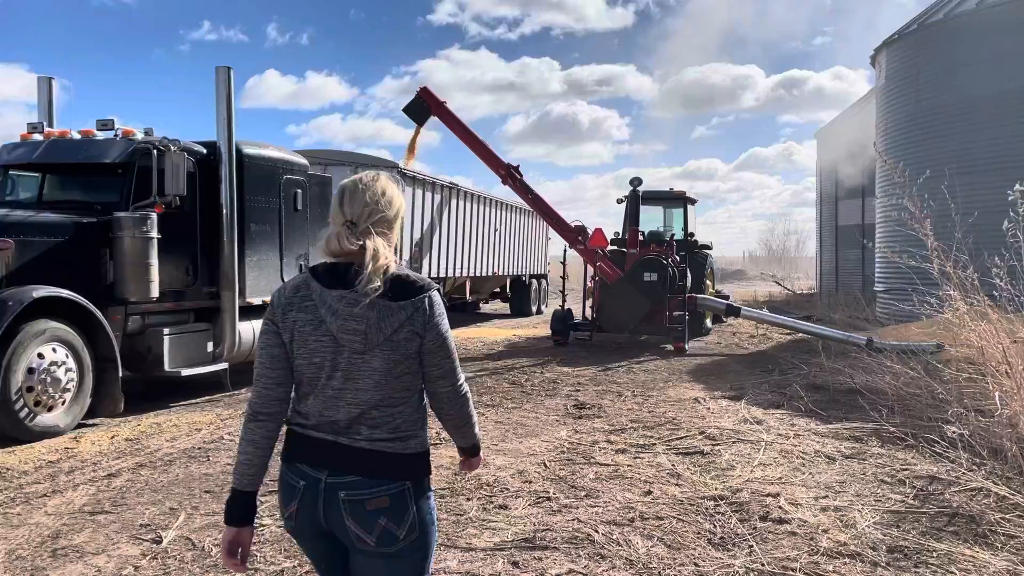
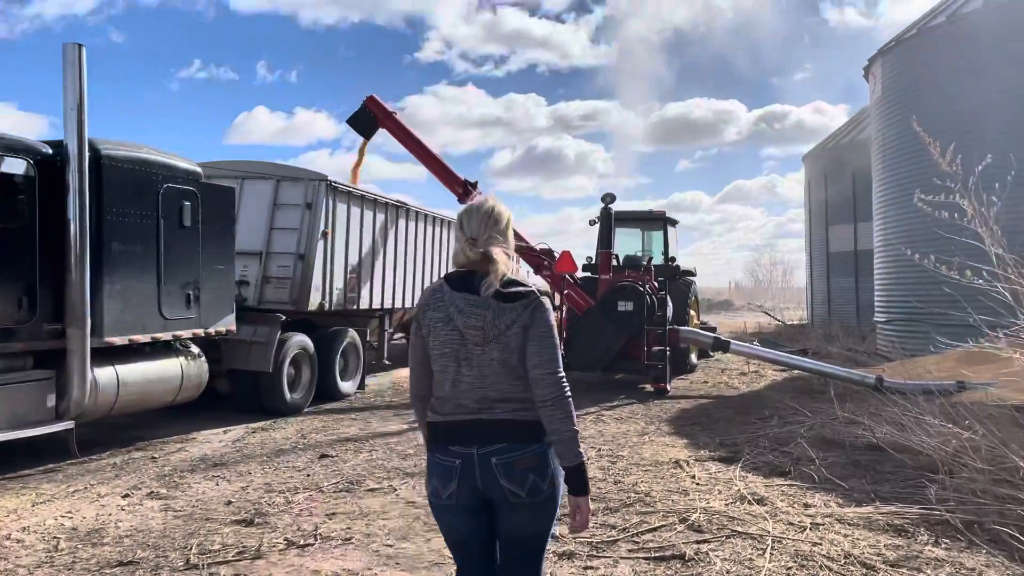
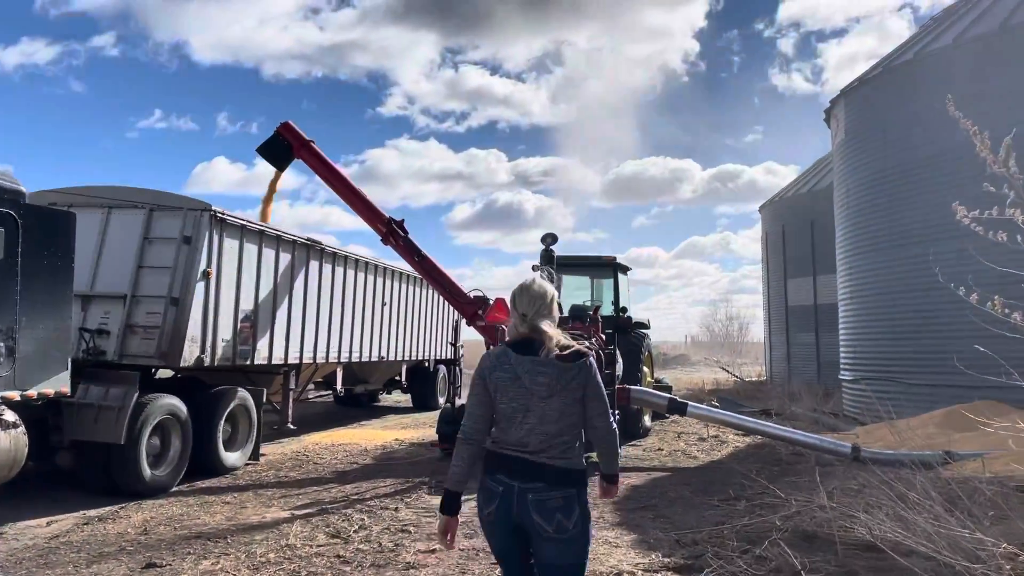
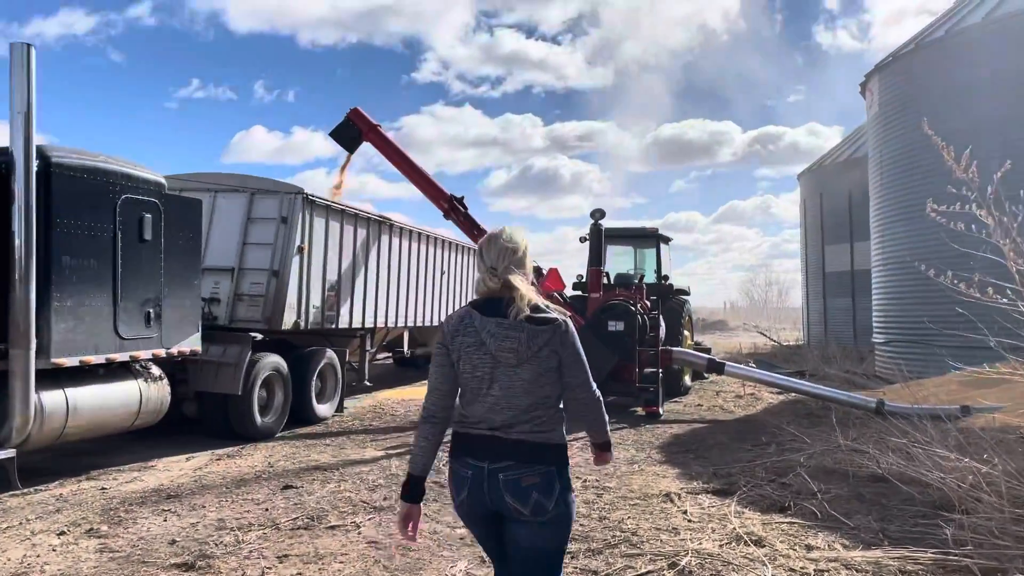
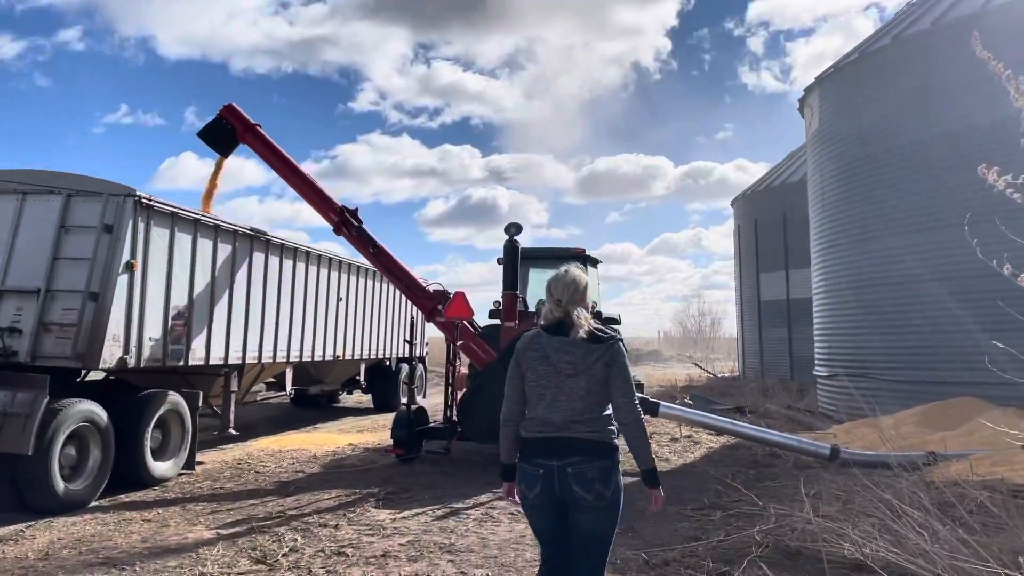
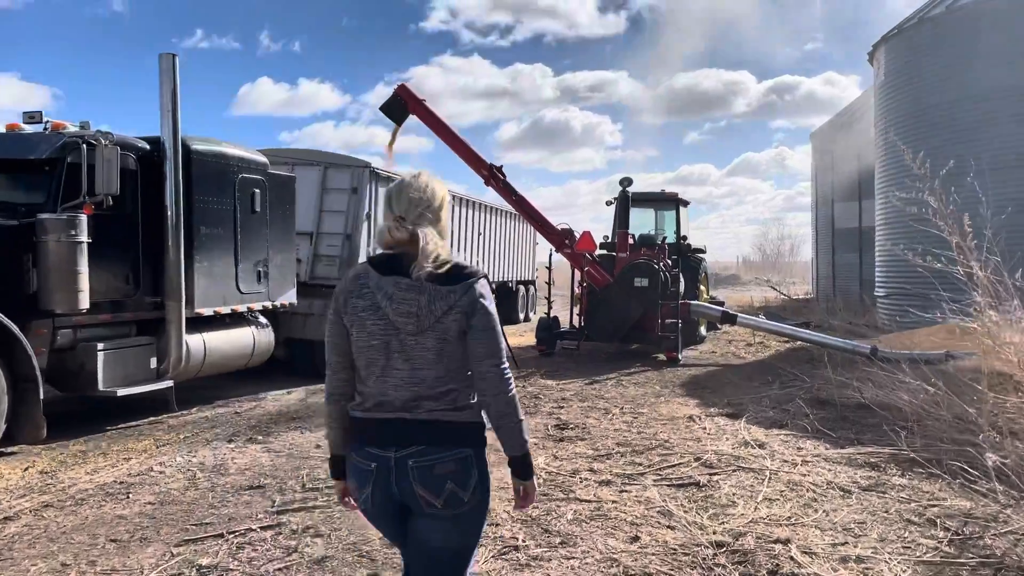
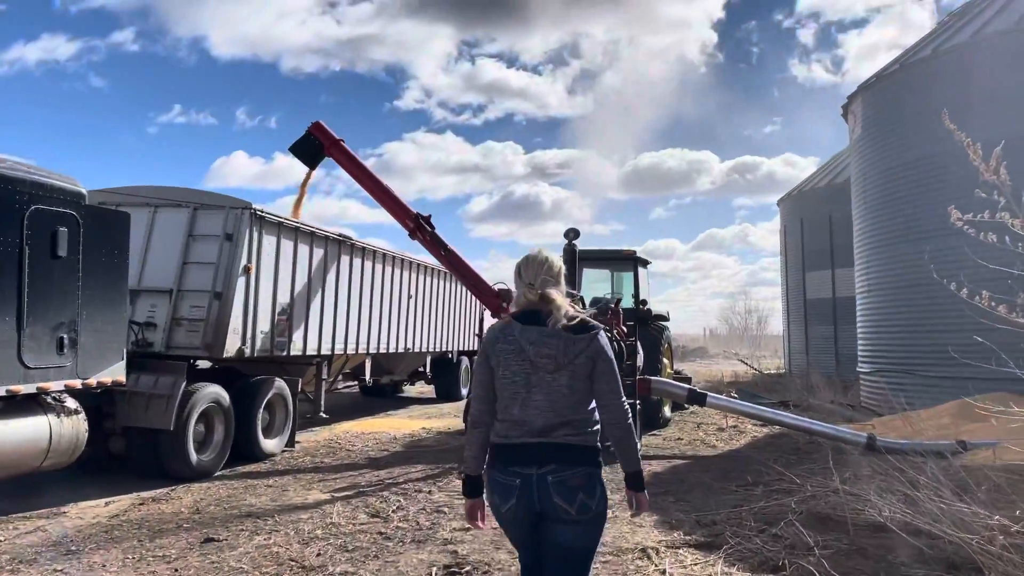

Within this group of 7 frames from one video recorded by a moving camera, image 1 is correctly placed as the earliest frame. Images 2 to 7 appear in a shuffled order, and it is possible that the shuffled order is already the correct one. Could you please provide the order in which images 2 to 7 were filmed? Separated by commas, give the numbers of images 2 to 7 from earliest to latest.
6, 2, 4, 7, 3, 5
